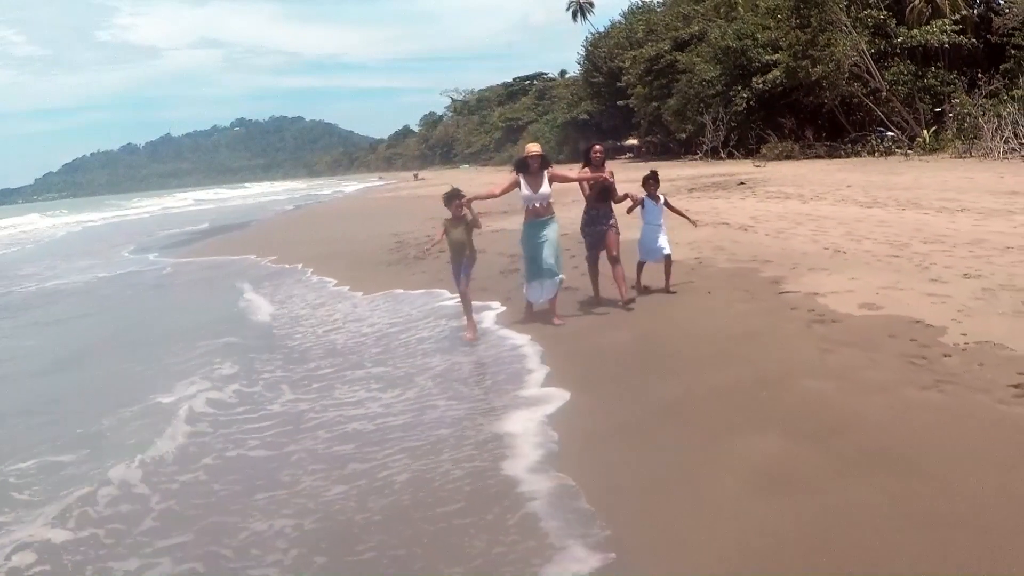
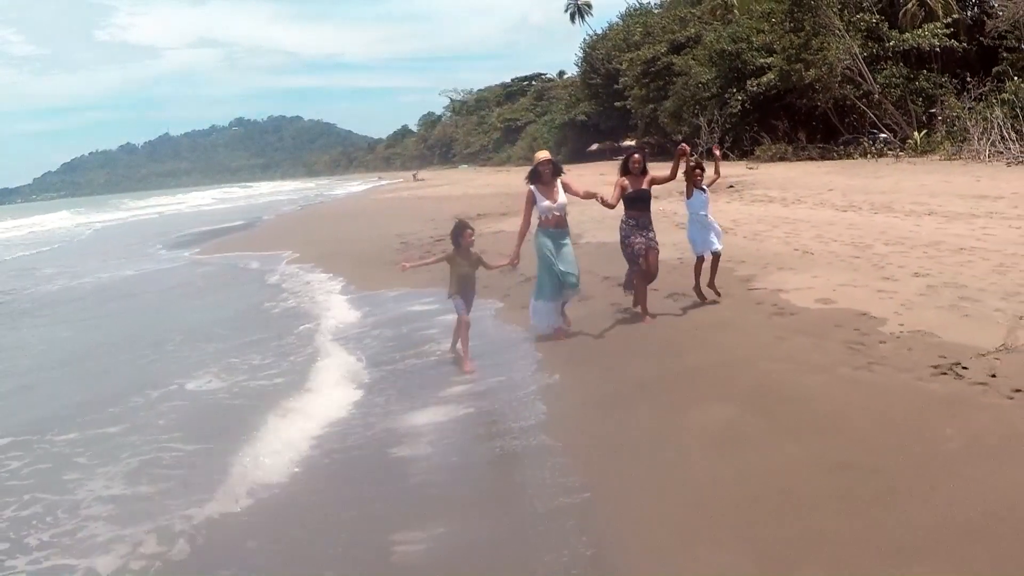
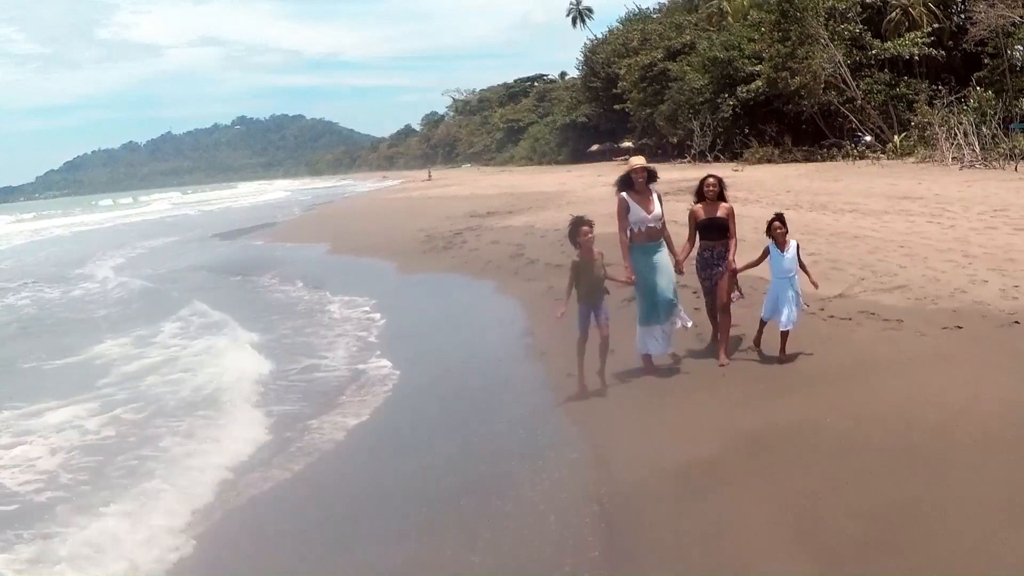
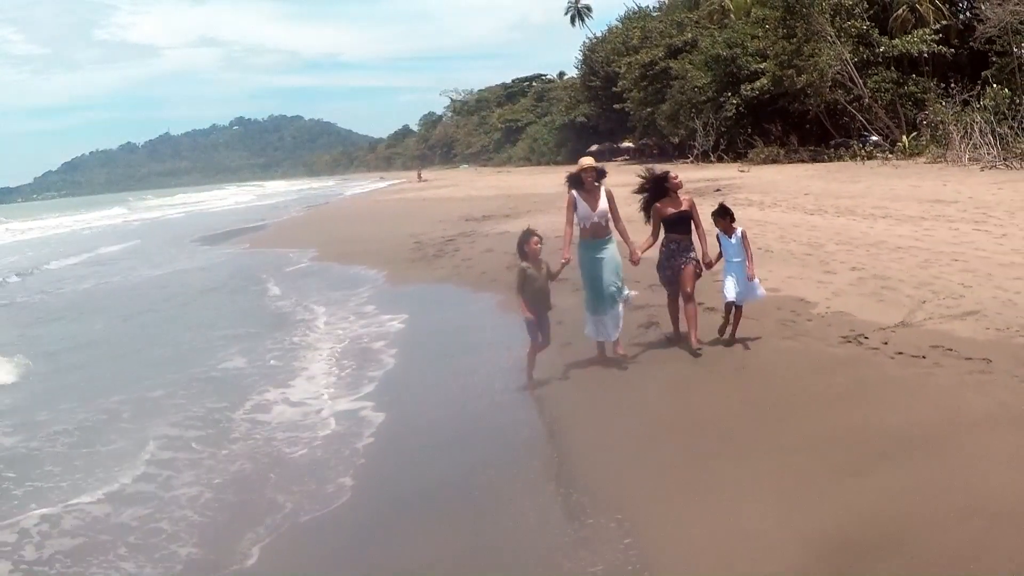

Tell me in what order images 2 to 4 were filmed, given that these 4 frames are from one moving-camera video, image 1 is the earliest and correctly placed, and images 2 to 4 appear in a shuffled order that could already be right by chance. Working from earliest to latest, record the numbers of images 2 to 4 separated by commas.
2, 4, 3
